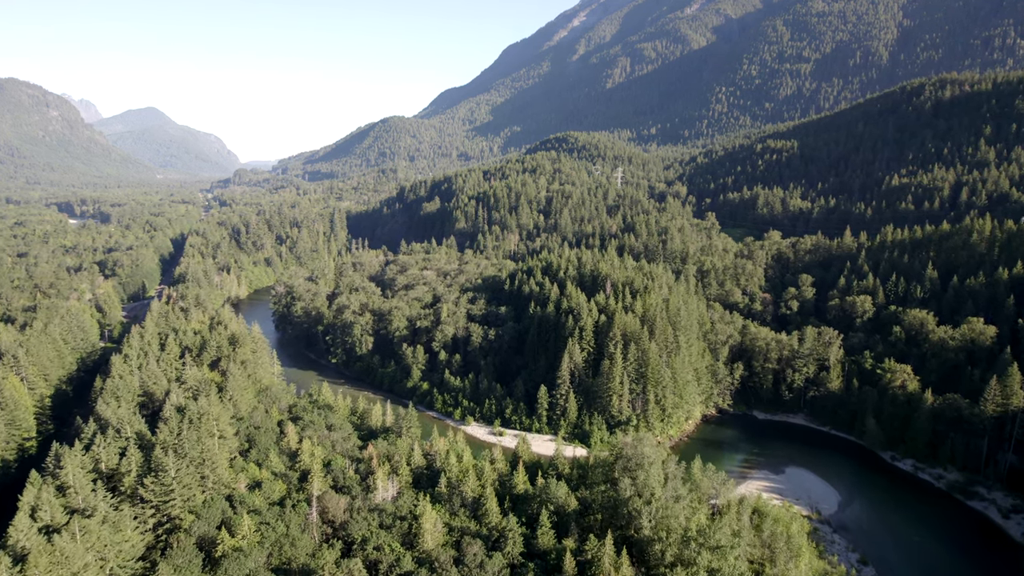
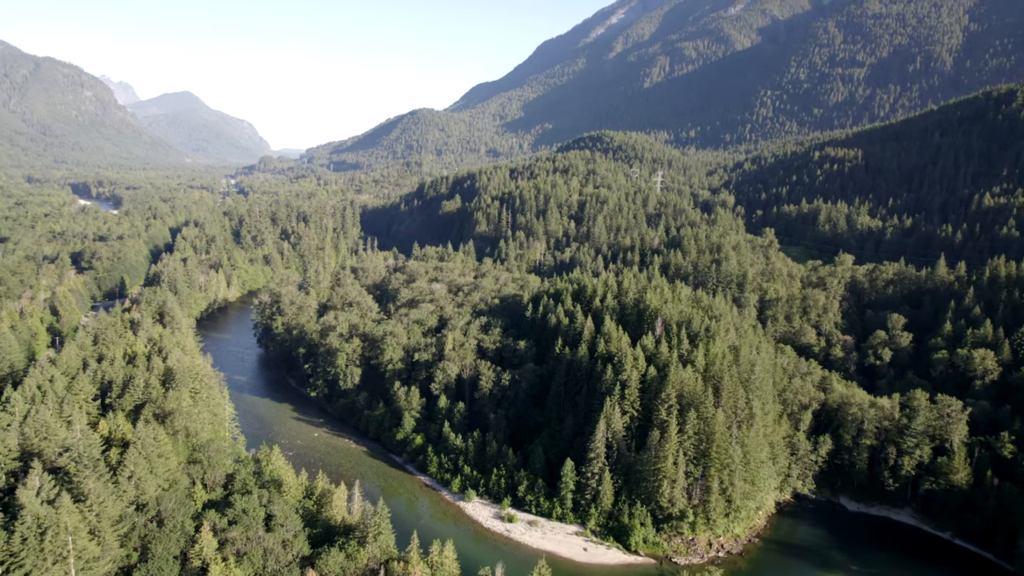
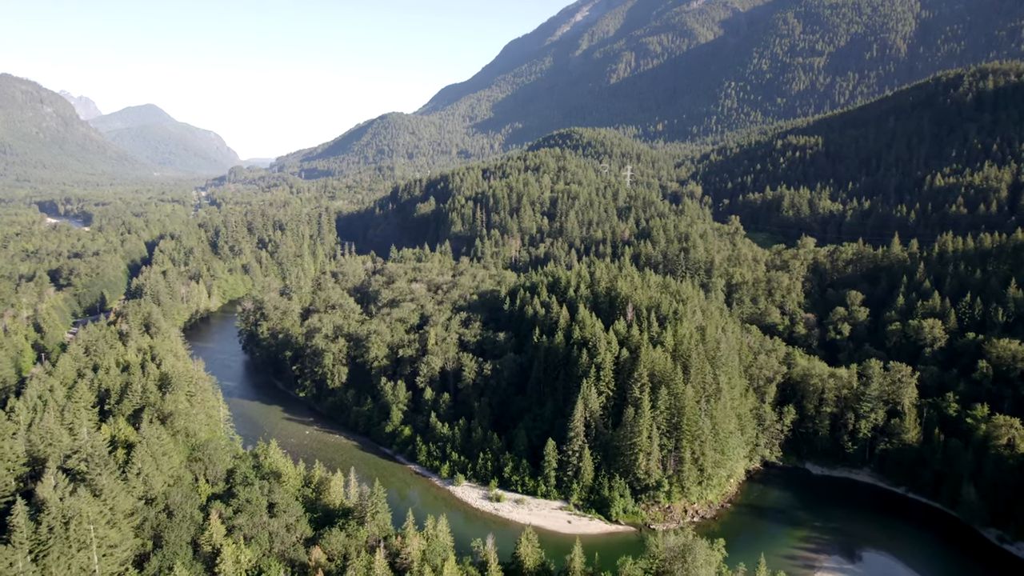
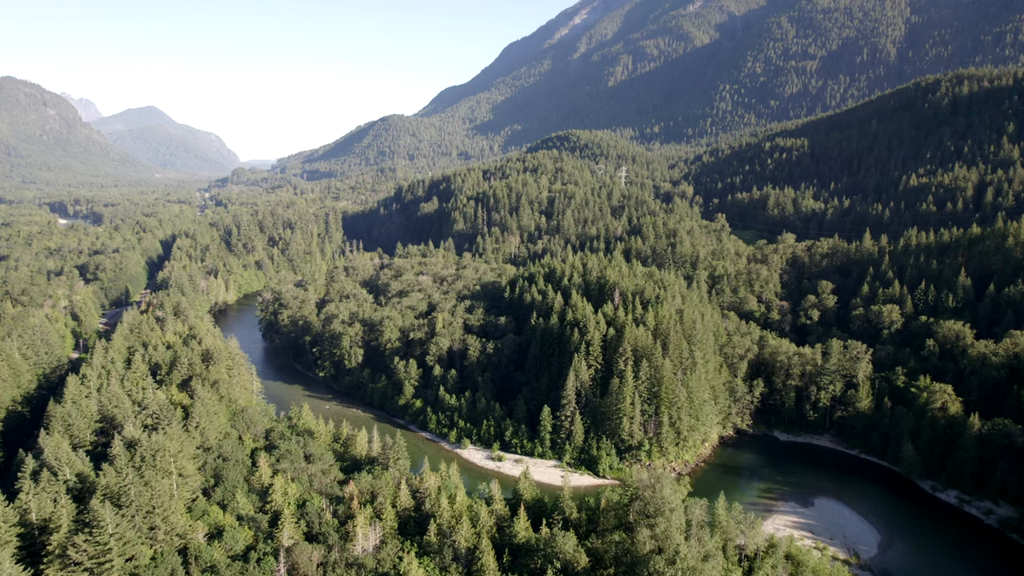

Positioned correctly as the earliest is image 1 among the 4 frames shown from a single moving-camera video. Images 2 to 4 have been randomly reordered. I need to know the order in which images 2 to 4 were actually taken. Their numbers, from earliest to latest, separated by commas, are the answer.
4, 3, 2
